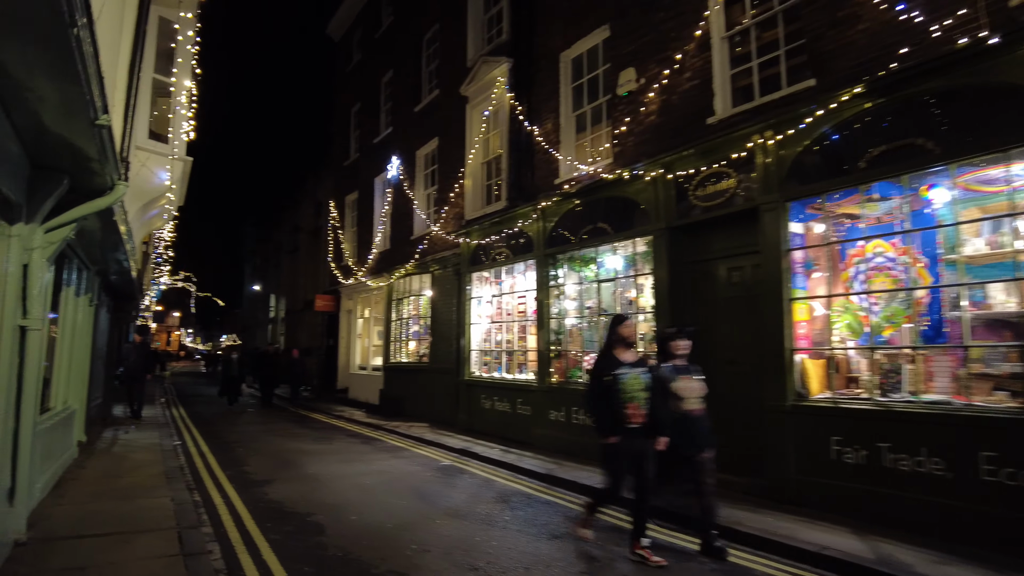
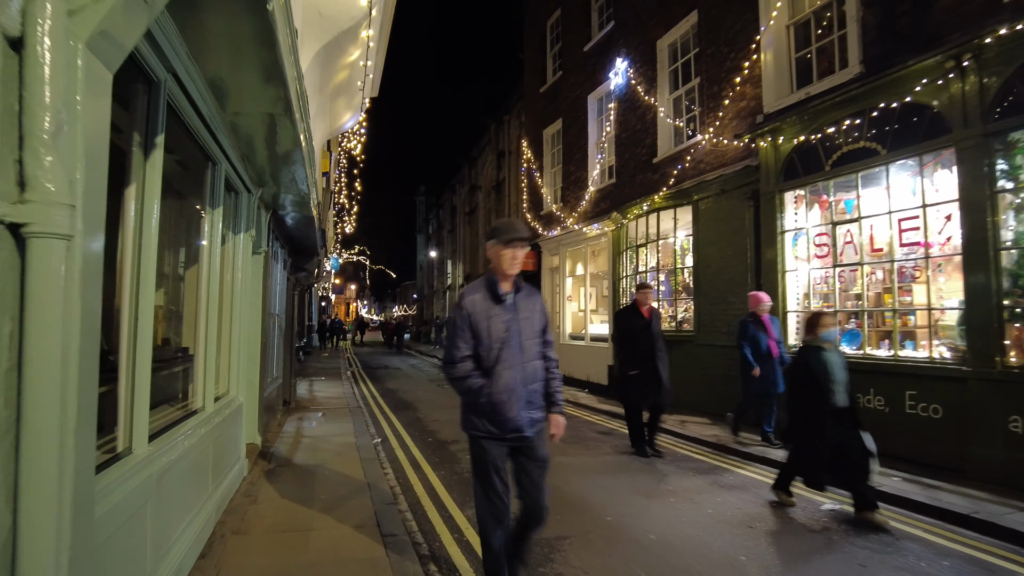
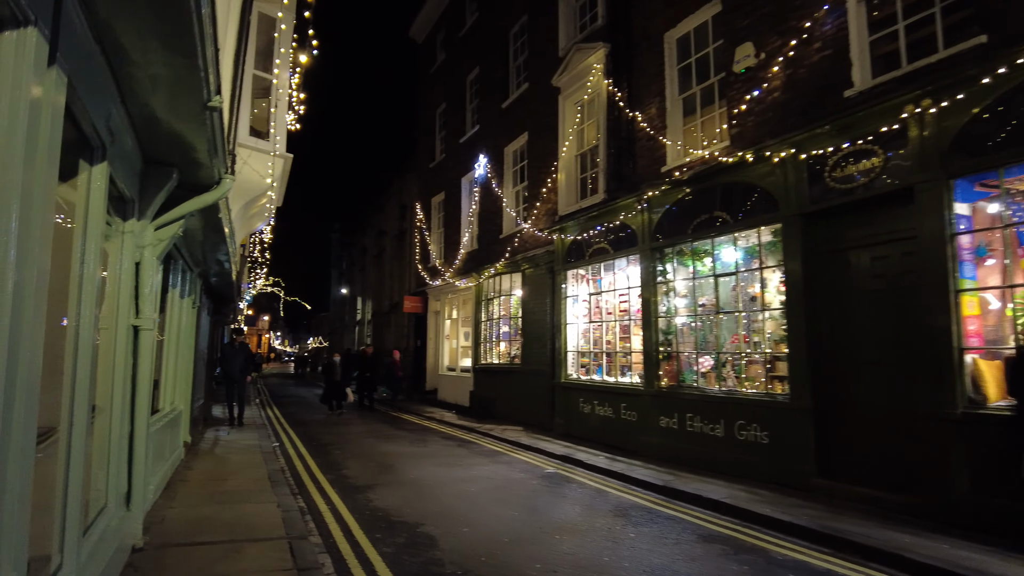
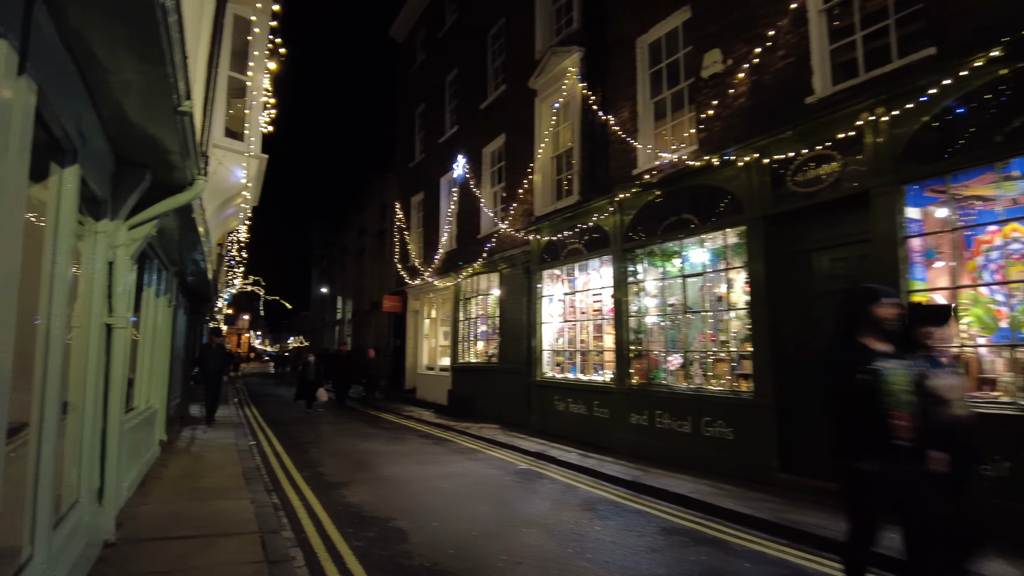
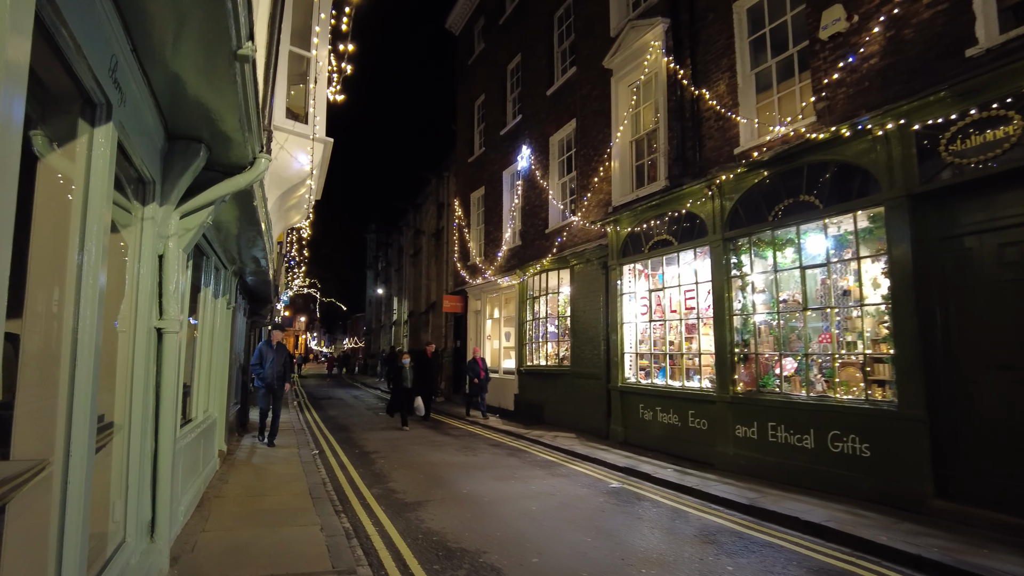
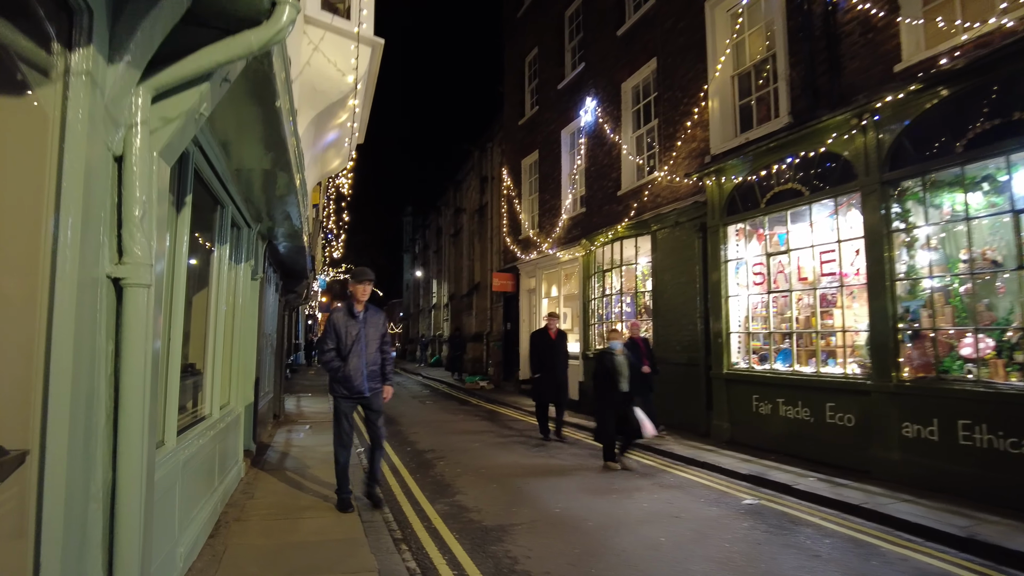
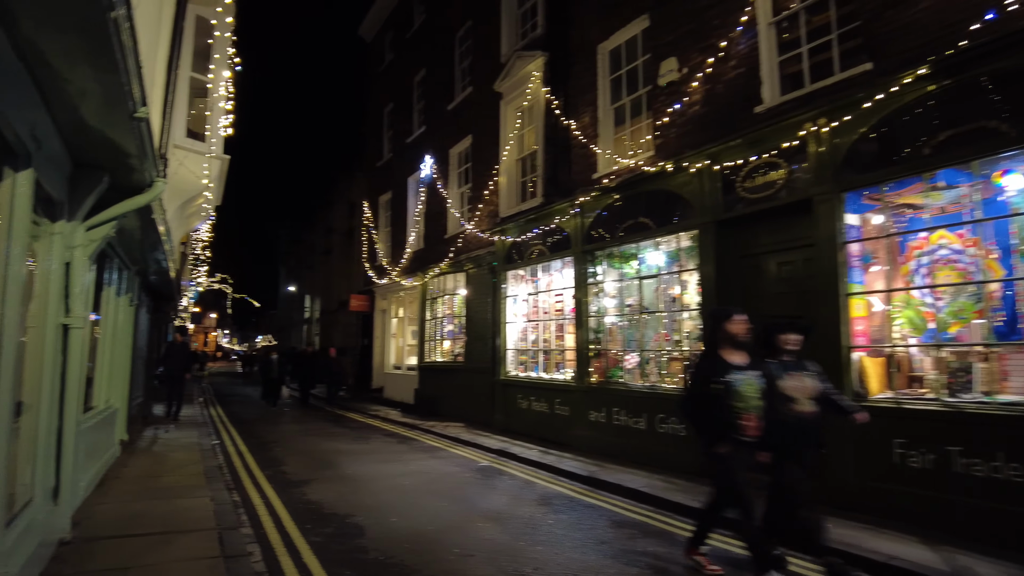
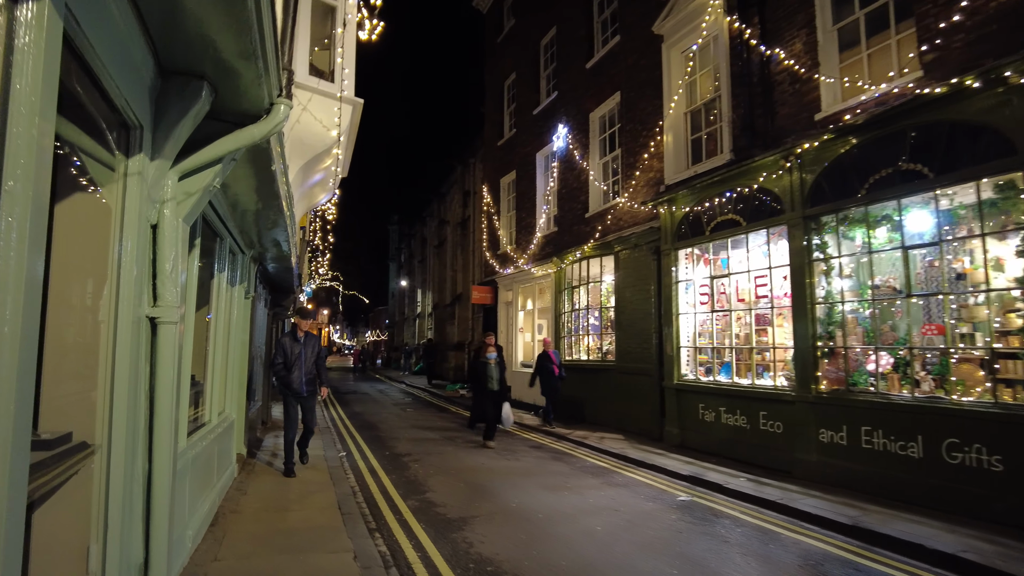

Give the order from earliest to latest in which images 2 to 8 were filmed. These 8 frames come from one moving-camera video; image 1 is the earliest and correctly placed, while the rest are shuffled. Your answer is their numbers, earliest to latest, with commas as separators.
7, 4, 3, 5, 8, 6, 2
